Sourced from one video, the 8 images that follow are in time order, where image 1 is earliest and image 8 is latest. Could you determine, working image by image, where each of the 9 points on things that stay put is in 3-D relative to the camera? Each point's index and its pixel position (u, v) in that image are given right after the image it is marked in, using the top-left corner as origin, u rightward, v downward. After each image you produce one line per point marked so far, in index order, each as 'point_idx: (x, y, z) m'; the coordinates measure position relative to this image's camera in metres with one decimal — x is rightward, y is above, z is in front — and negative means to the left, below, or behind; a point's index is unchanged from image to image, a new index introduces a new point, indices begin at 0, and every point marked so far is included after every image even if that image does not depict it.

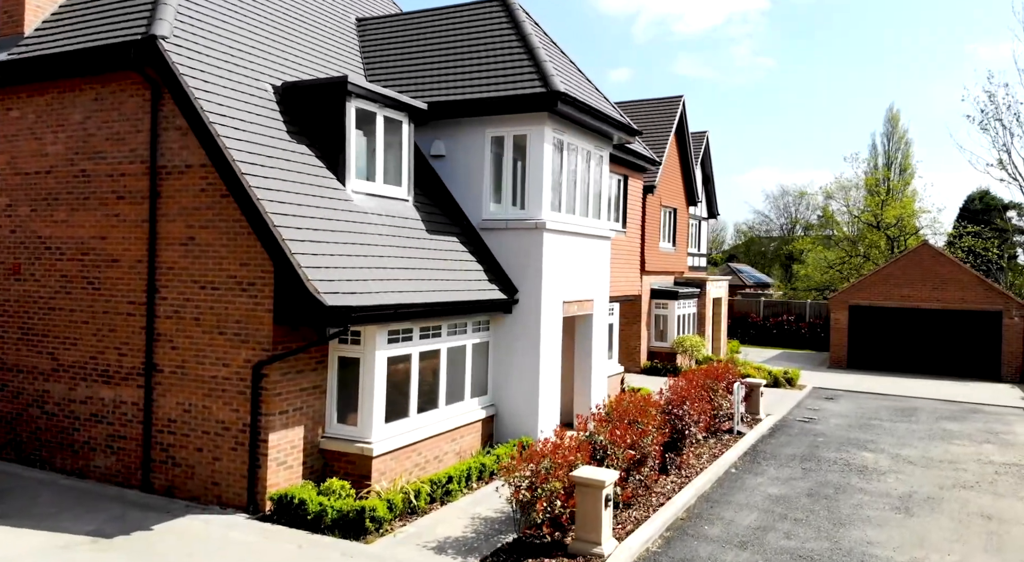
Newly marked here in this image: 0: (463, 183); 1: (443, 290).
0: (-0.8, +1.7, +13.8) m
1: (-1.0, -0.1, +11.8) m
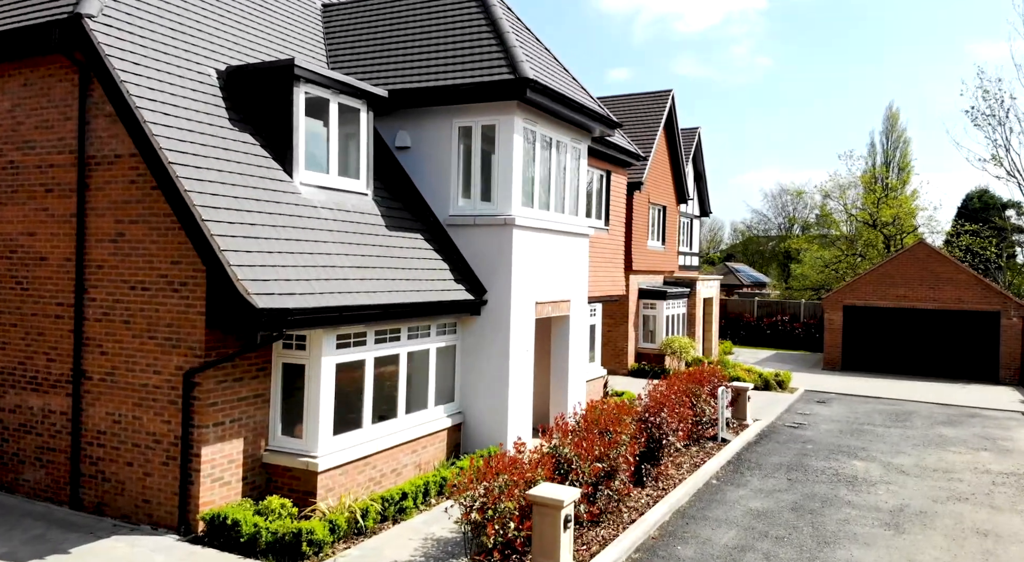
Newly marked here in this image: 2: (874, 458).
0: (-1.3, +1.7, +13.0) m
1: (-1.5, -0.1, +11.0) m
2: (+6.7, -3.3, +15.1) m
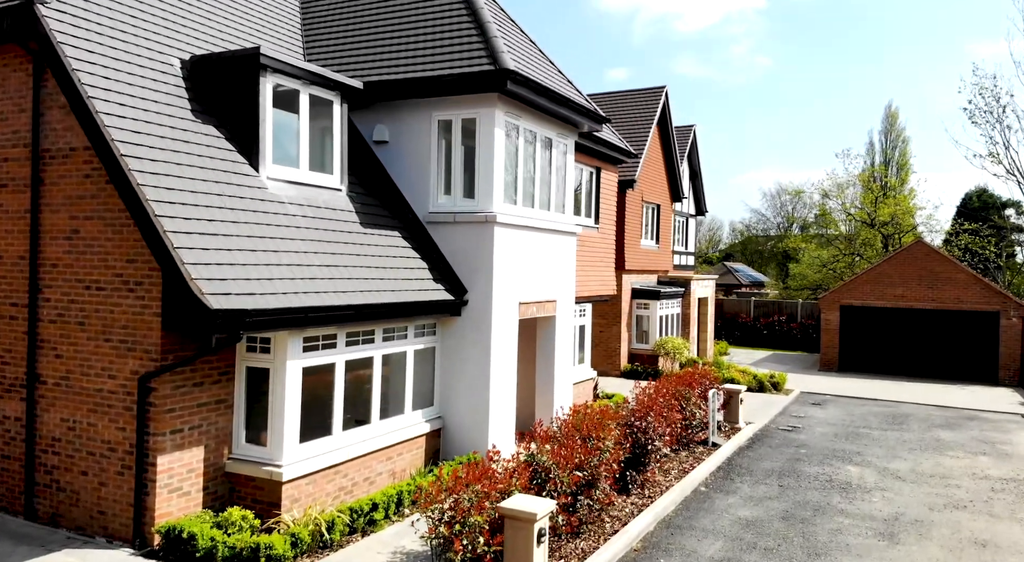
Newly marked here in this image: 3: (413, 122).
0: (-1.6, +1.7, +12.6) m
1: (-1.8, -0.1, +10.5) m
2: (+6.4, -3.3, +14.6) m
3: (-1.5, +2.5, +12.5) m
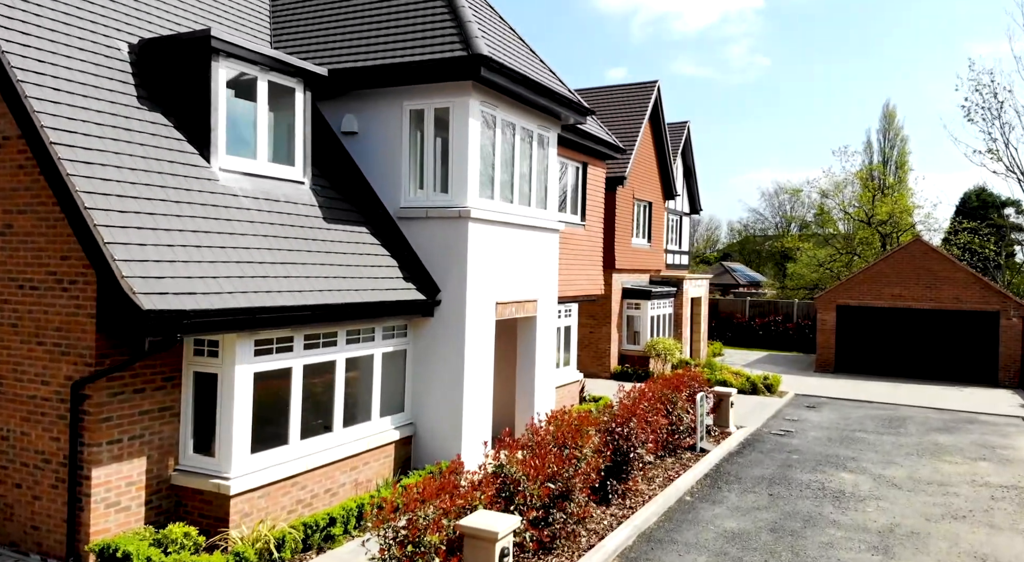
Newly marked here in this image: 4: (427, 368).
0: (-2.0, +1.7, +11.9) m
1: (-2.1, -0.1, +9.9) m
2: (+6.0, -3.3, +14.0) m
3: (-1.9, +2.5, +11.9) m
4: (-1.2, -1.2, +11.6) m
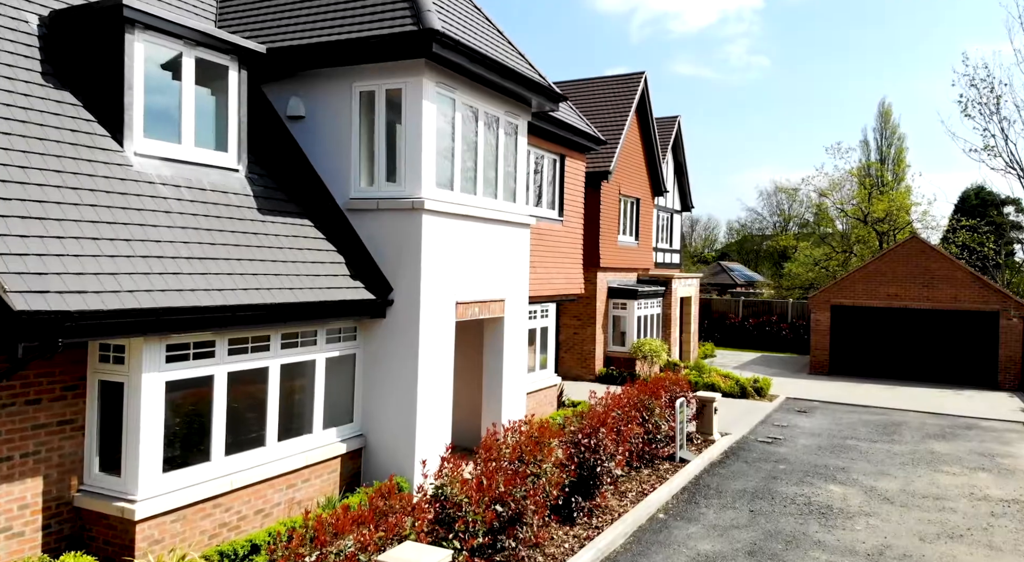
0: (-2.5, +1.7, +11.0) m
1: (-2.7, -0.1, +9.0) m
2: (+5.5, -3.2, +13.0) m
3: (-2.4, +2.5, +11.0) m
4: (-1.8, -1.2, +10.7) m
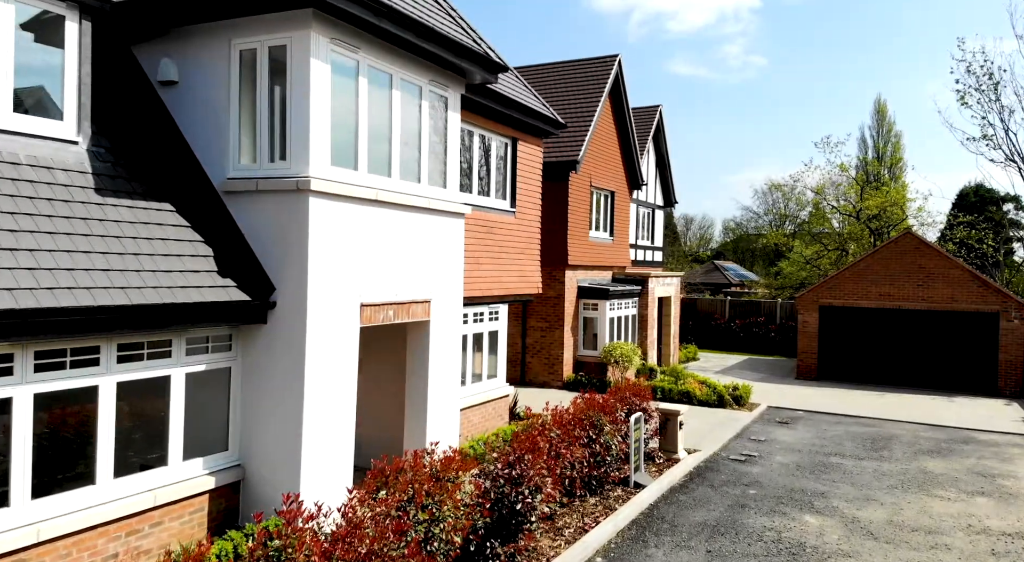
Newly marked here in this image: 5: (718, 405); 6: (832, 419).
0: (-3.5, +1.8, +9.2) m
1: (-3.7, -0.1, +7.2) m
2: (+4.5, -3.2, +11.3) m
3: (-3.4, +2.5, +9.2) m
4: (-2.8, -1.2, +8.9) m
5: (+5.0, -3.0, +19.7) m
6: (+7.4, -3.2, +18.8) m
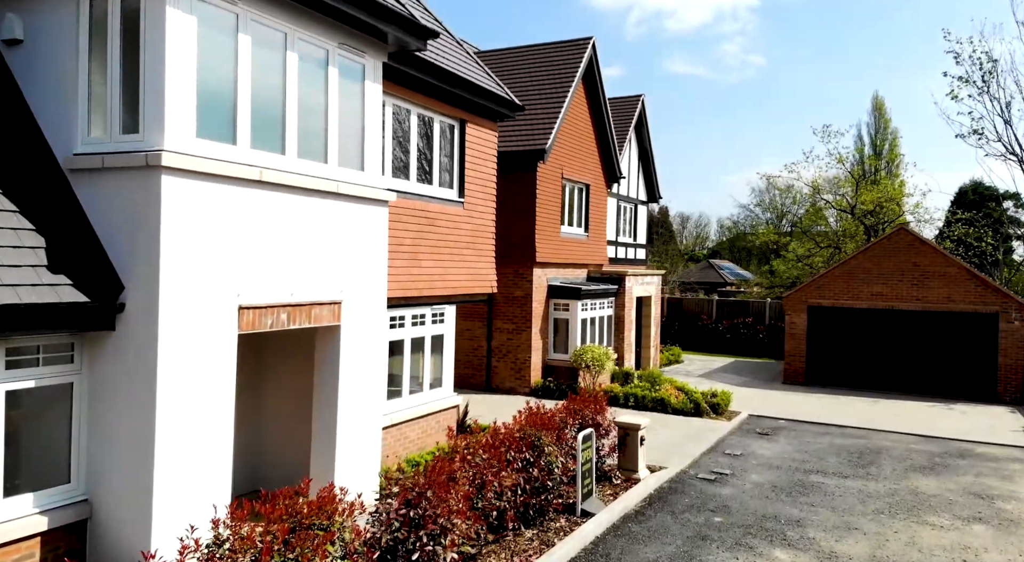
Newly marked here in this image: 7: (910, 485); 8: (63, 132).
0: (-4.4, +1.8, +7.7) m
1: (-4.6, 0.0, +5.7) m
2: (+3.6, -3.2, +9.8) m
3: (-4.3, +2.6, +7.7) m
4: (-3.7, -1.1, +7.4) m
5: (+4.1, -3.0, +18.3) m
6: (+6.5, -3.1, +17.3) m
7: (+6.4, -3.2, +13.0) m
8: (-4.2, +1.4, +7.6) m
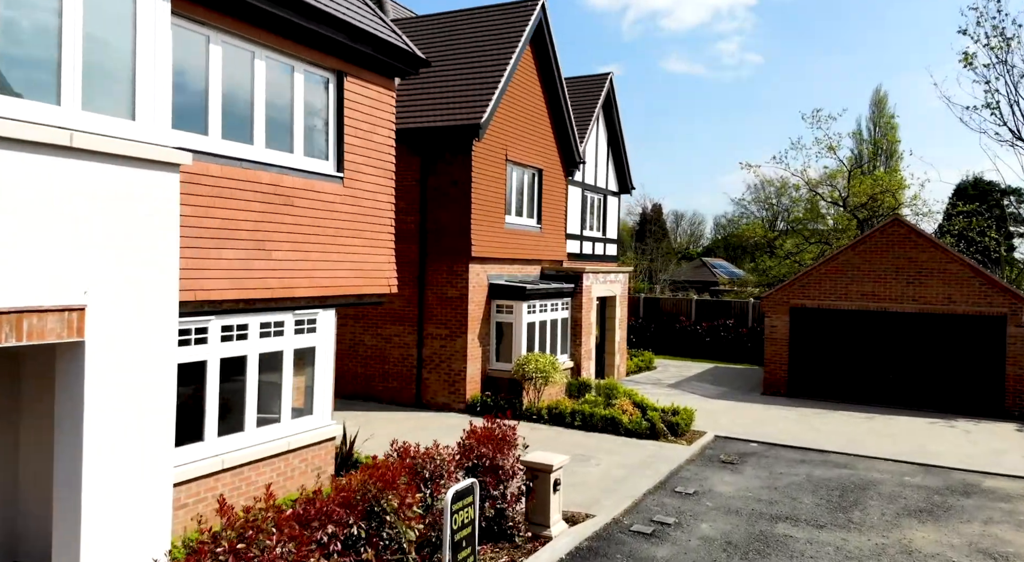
0: (-5.8, +1.8, +4.9) m
1: (-6.0, 0.0, +2.9) m
2: (+2.1, -3.1, +7.0) m
3: (-5.8, +2.6, +4.9) m
4: (-5.1, -1.1, +4.6) m
5: (+2.6, -2.9, +15.5) m
6: (+5.0, -3.1, +14.5) m
7: (+4.9, -3.2, +10.2) m
8: (-5.6, +1.4, +4.8) m
